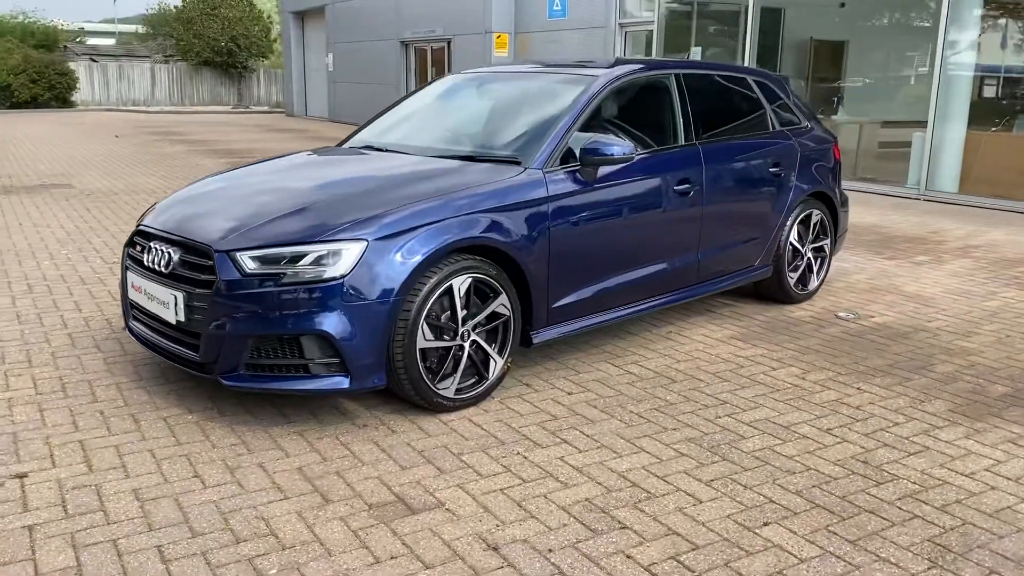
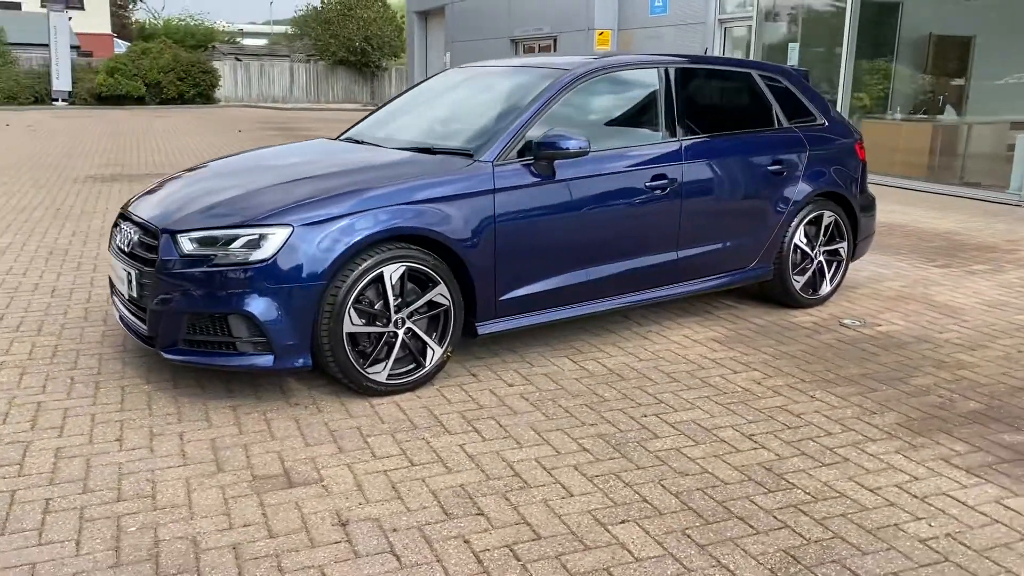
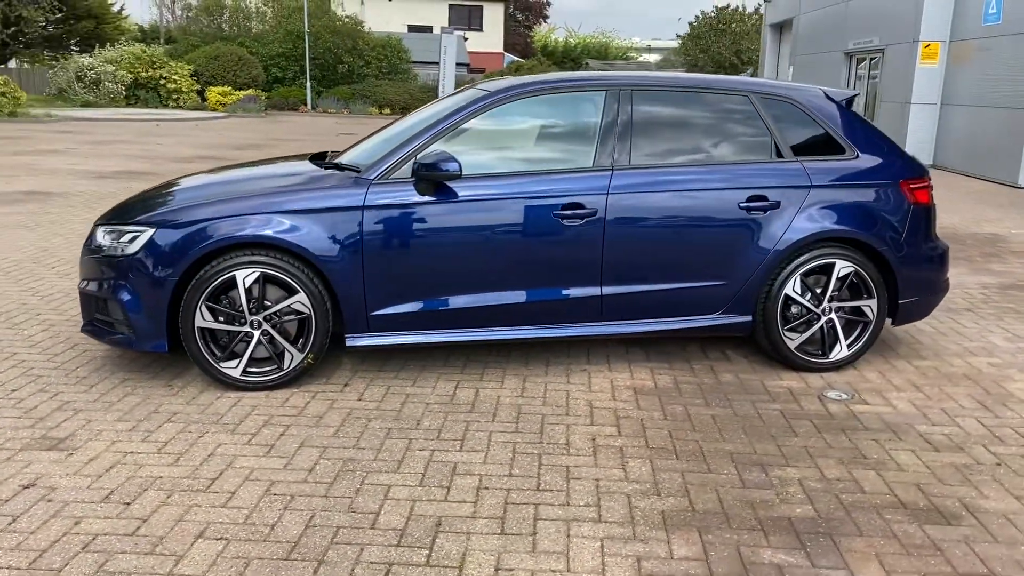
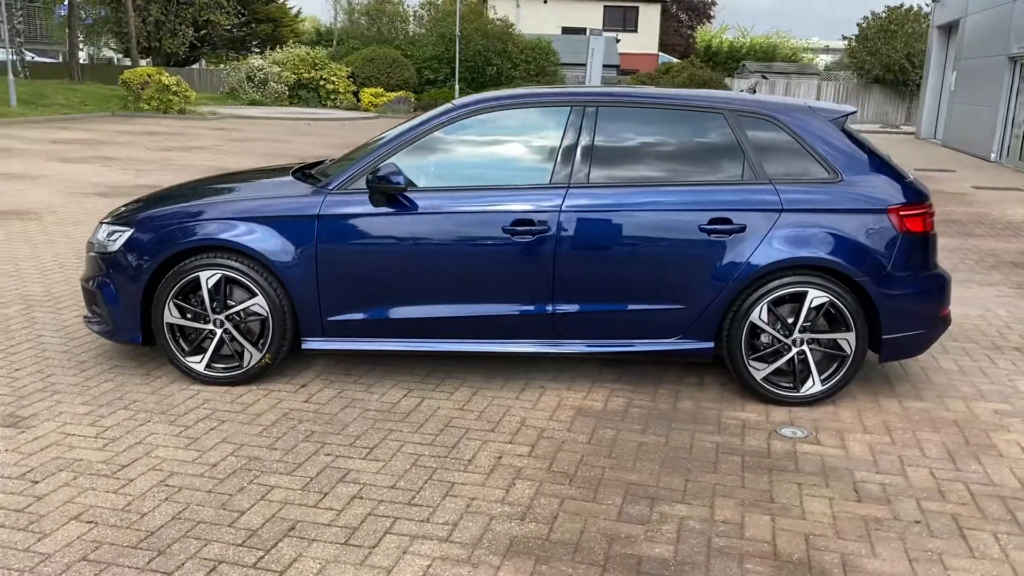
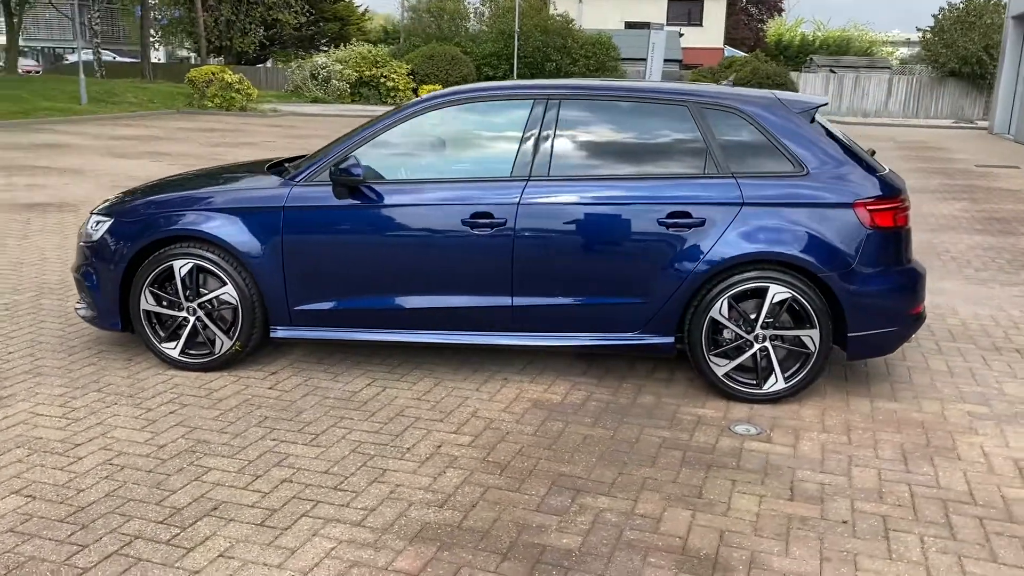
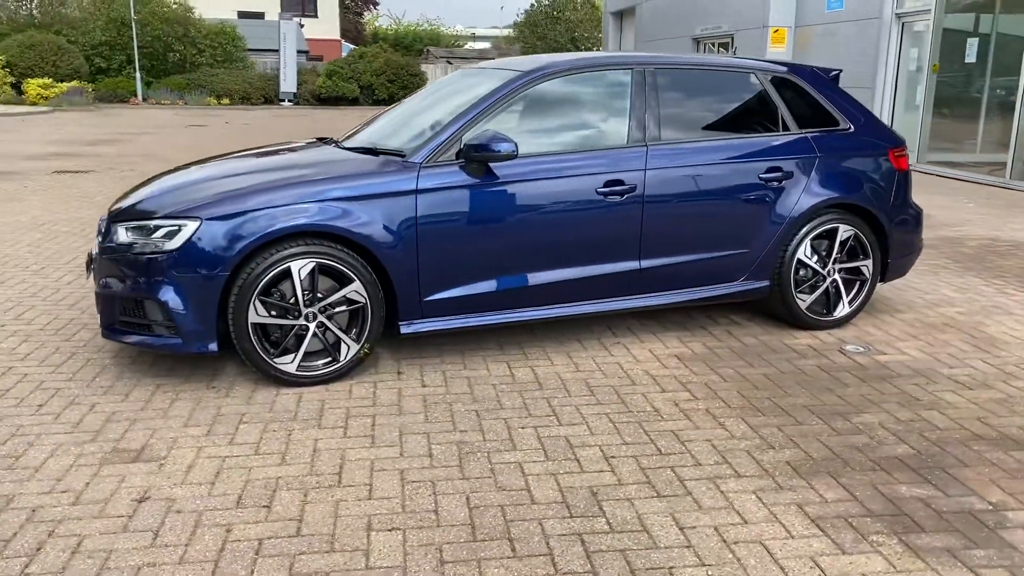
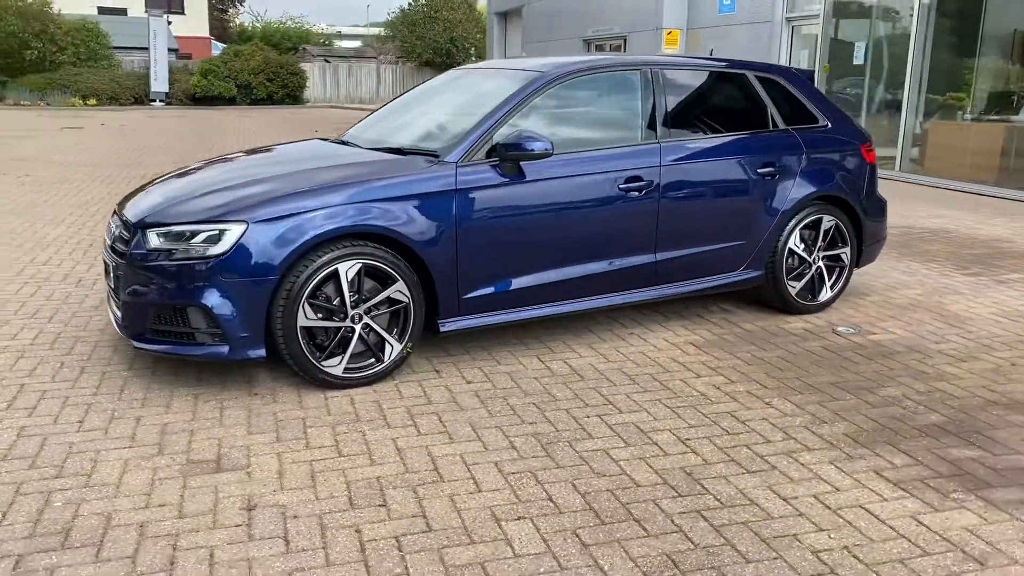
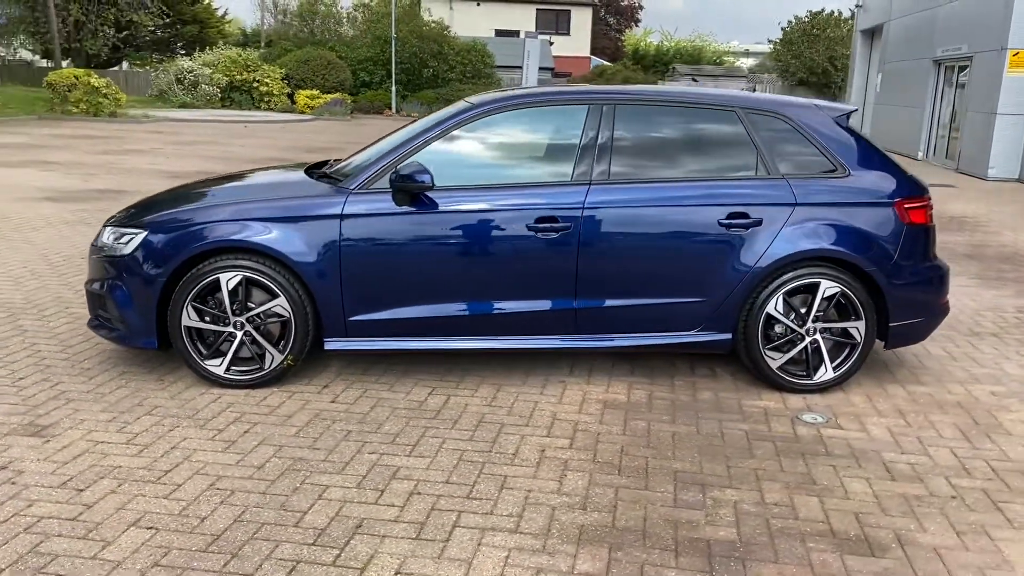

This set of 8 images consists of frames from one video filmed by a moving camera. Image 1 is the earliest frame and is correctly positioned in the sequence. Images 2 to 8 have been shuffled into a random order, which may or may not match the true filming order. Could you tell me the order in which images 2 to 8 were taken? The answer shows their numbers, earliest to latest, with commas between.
2, 7, 6, 3, 8, 4, 5
